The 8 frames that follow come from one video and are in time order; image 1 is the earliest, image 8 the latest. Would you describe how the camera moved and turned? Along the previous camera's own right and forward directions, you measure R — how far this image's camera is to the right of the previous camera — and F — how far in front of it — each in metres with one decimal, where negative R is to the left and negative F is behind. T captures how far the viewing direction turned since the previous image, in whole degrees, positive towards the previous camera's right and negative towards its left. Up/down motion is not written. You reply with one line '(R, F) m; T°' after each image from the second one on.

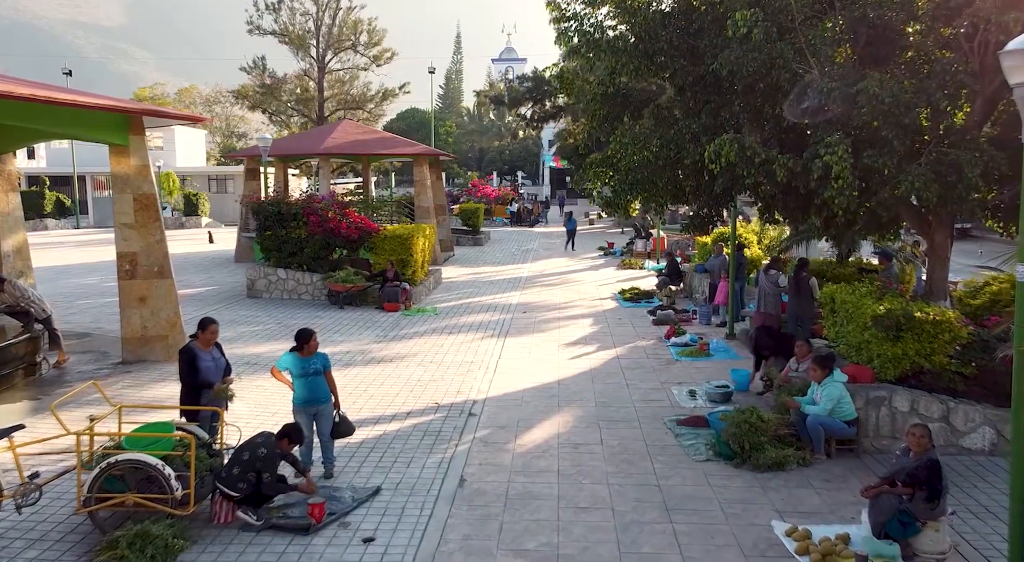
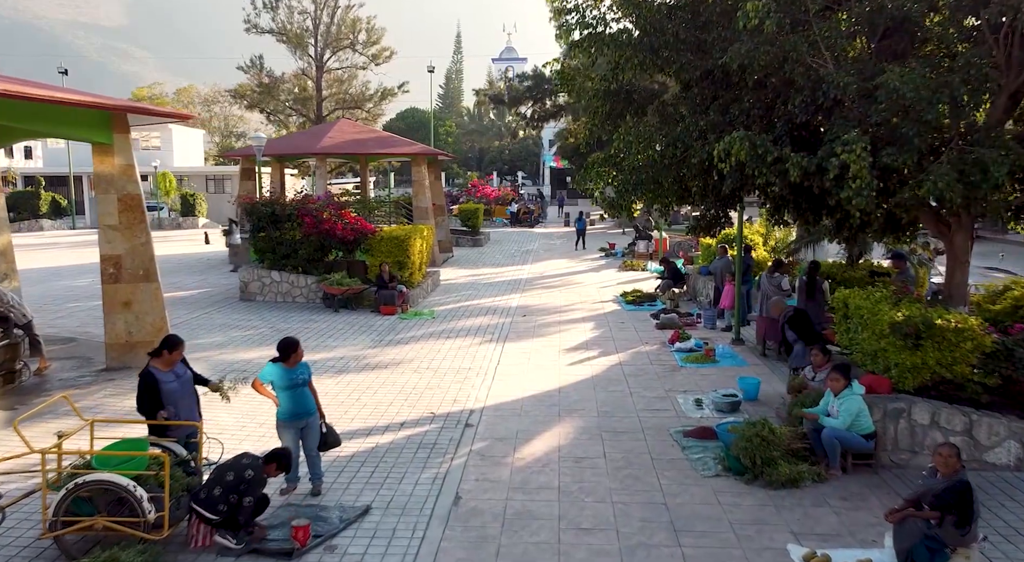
(0.0, +0.4) m; 0°
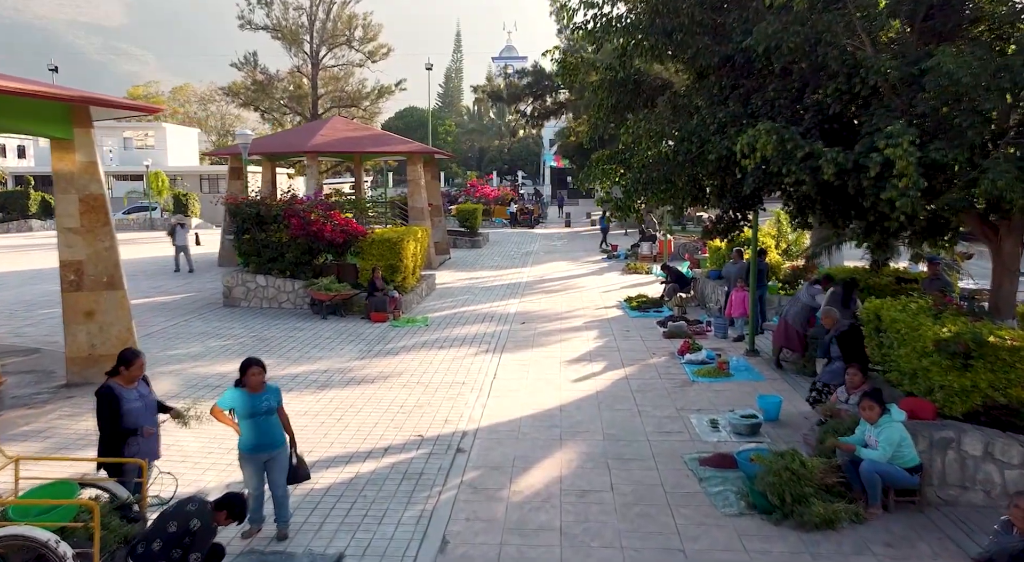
(0.0, +0.8) m; 0°
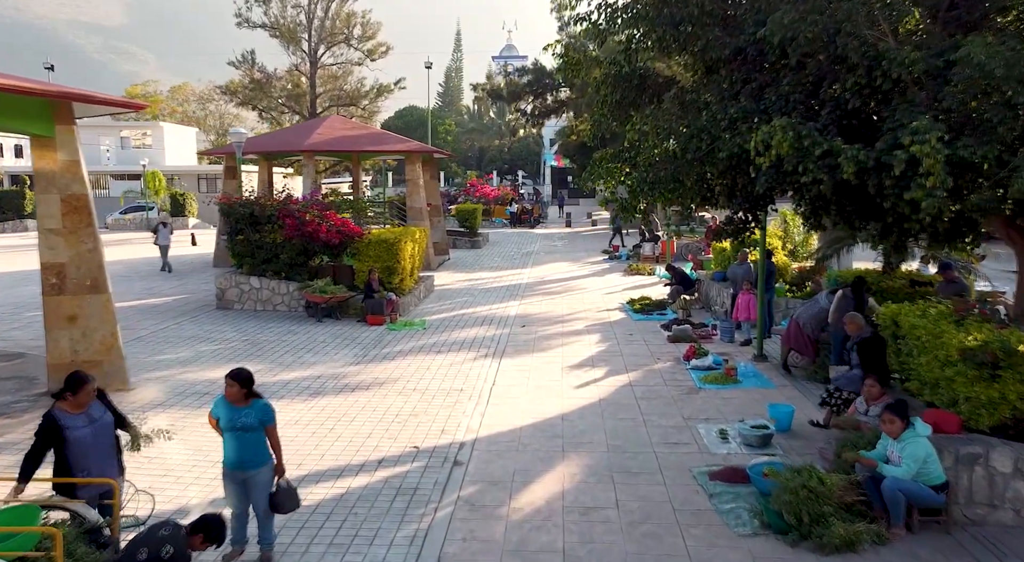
(0.0, +0.3) m; 0°
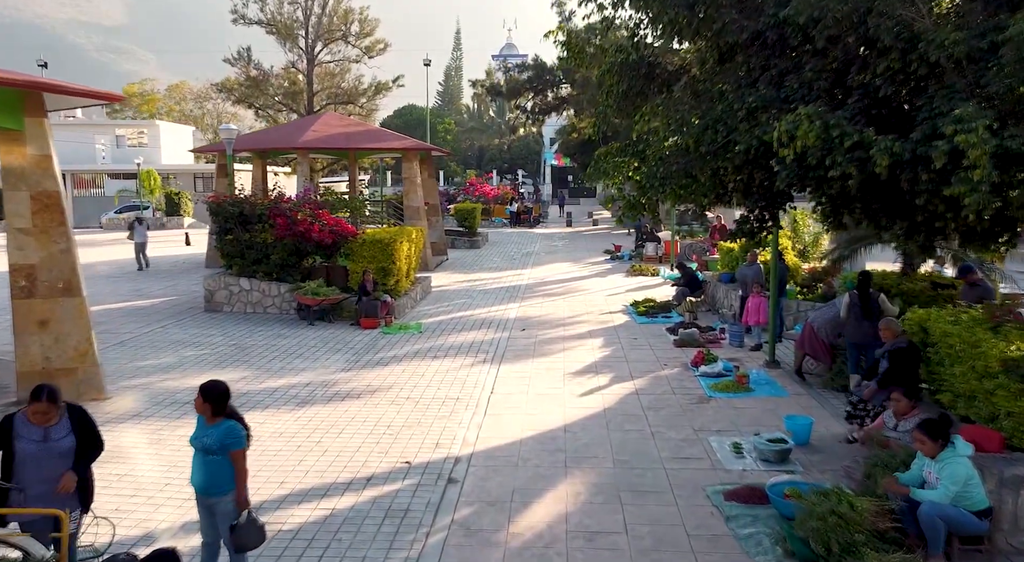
(0.0, +0.5) m; 0°
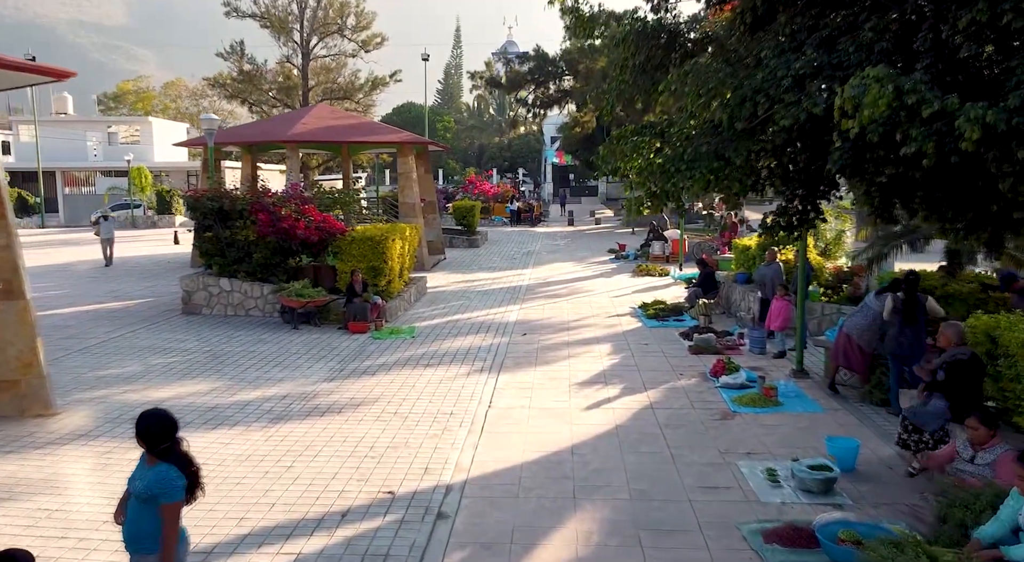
(0.0, +0.9) m; 0°
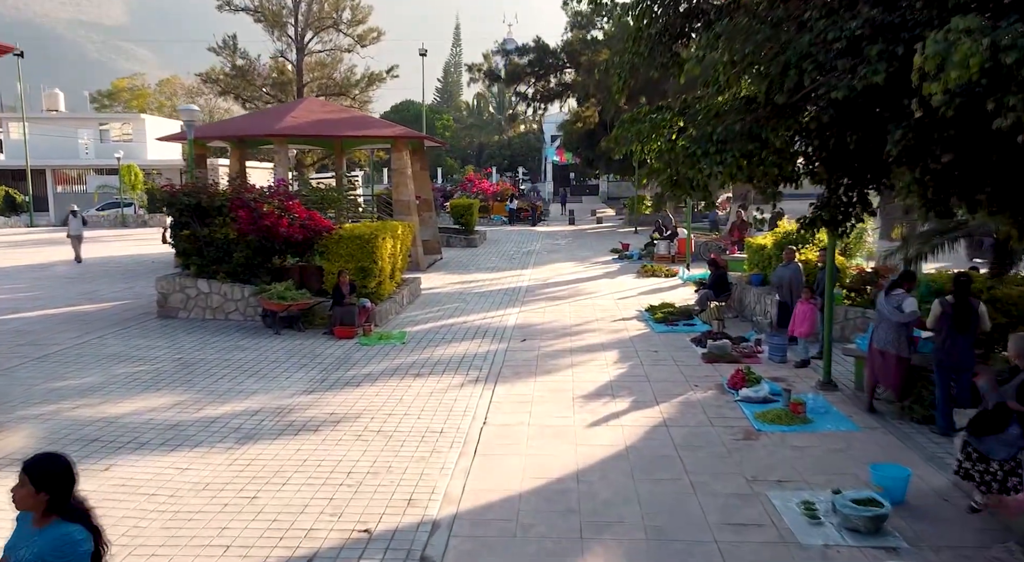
(0.0, +0.8) m; 0°
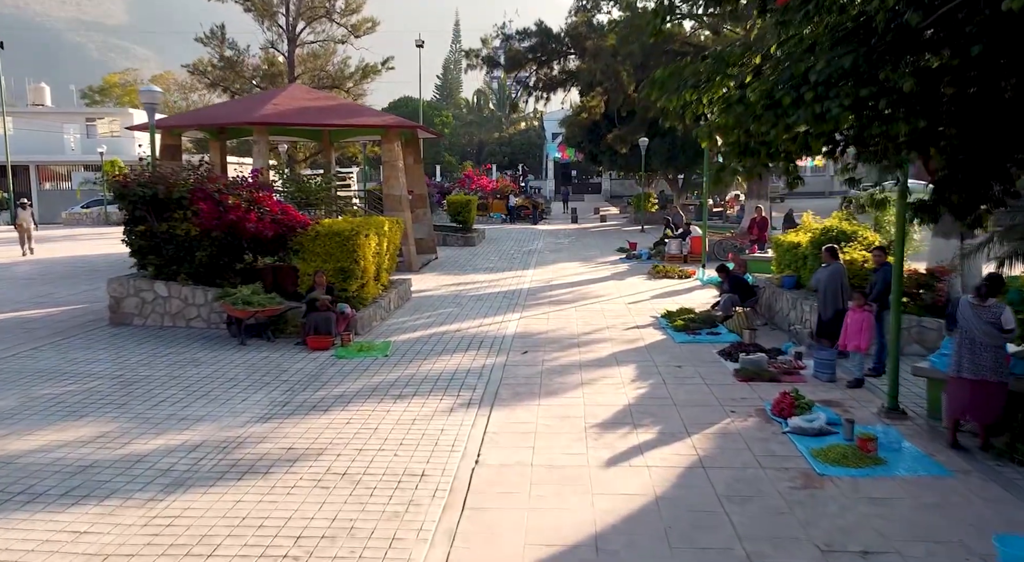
(0.0, +1.4) m; 0°
